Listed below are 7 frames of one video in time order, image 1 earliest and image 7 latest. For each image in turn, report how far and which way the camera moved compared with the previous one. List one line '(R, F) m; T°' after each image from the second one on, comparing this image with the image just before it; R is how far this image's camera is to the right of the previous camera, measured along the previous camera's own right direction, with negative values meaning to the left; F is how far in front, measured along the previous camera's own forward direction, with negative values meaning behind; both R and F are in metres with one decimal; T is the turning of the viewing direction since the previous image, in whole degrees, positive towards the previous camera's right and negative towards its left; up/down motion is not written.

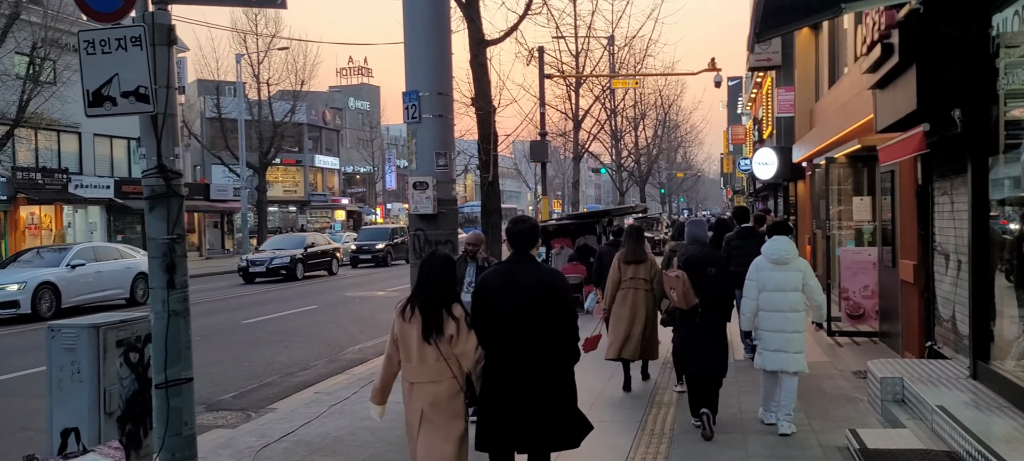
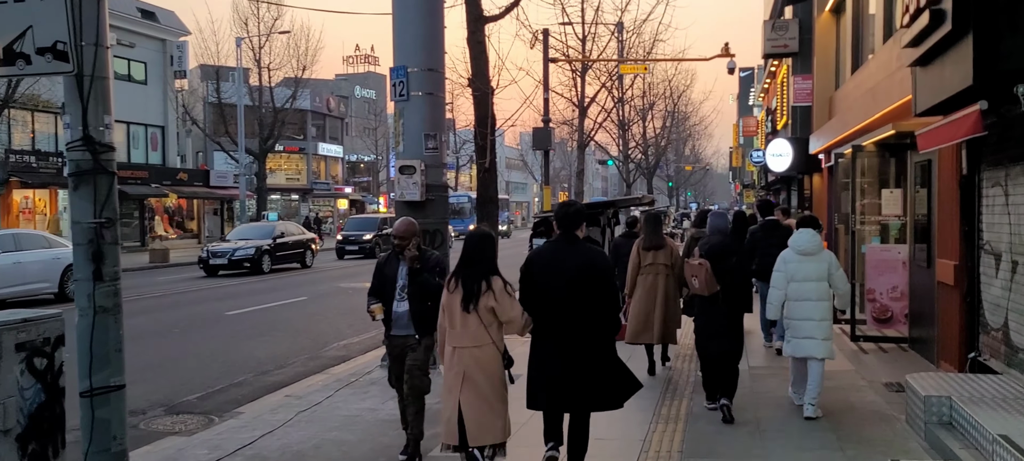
(+0.1, +0.9) m; 0°
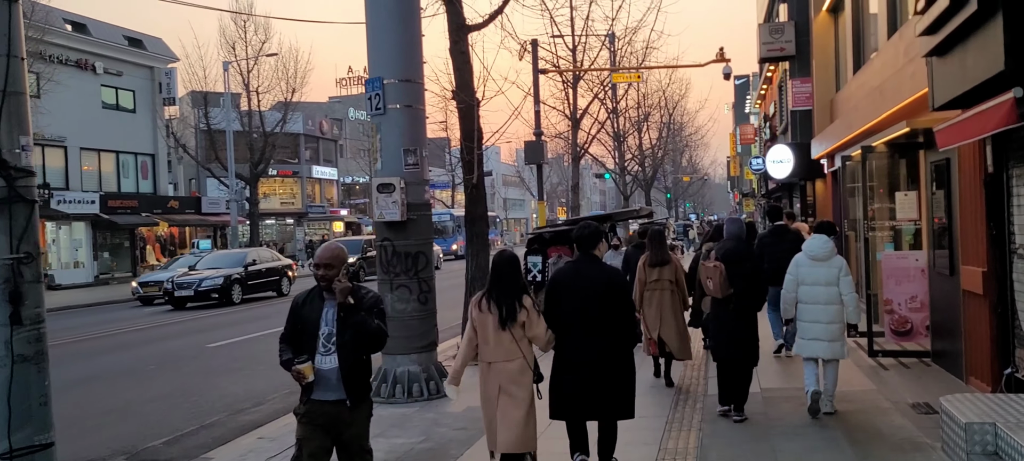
(+0.1, +0.6) m; 0°
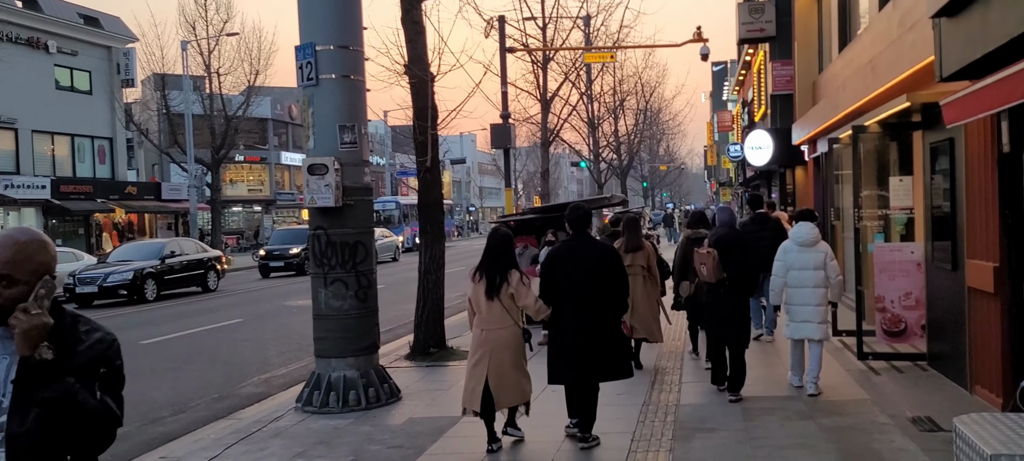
(+0.3, +1.0) m; +2°
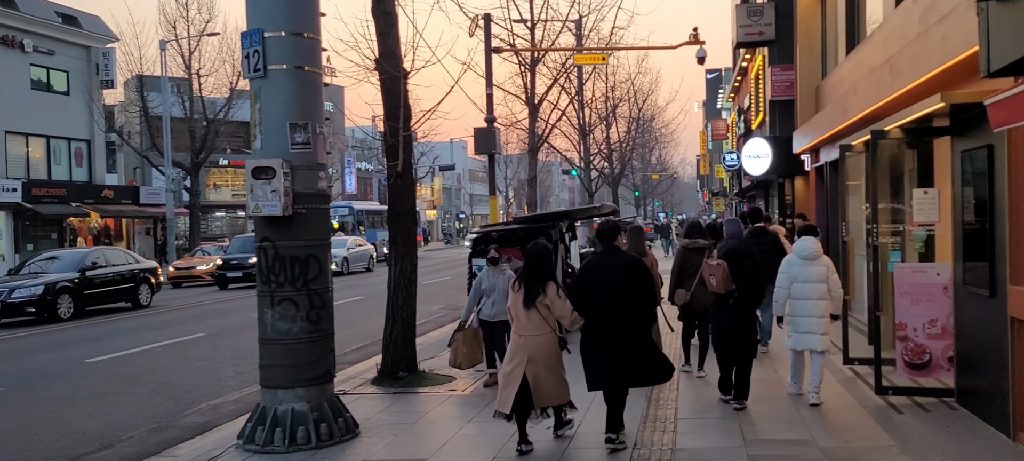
(+0.1, +0.9) m; +1°
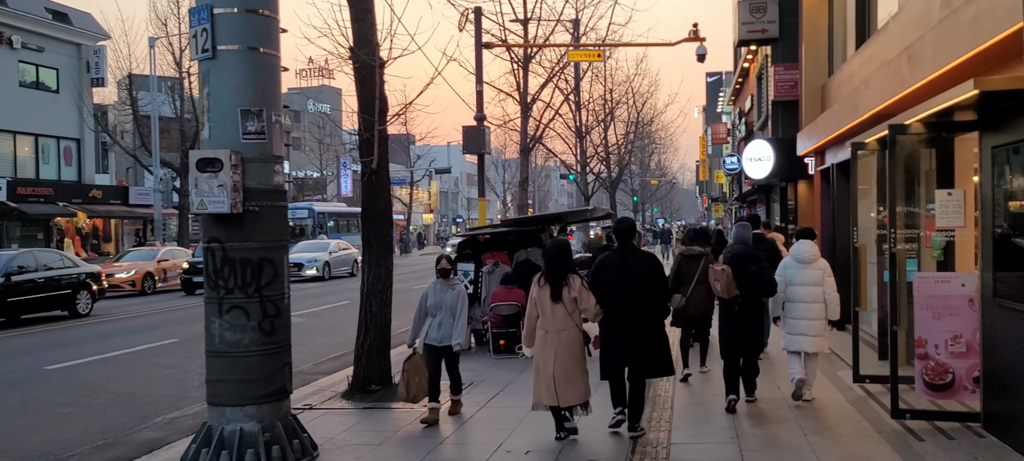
(+0.2, +0.7) m; 0°
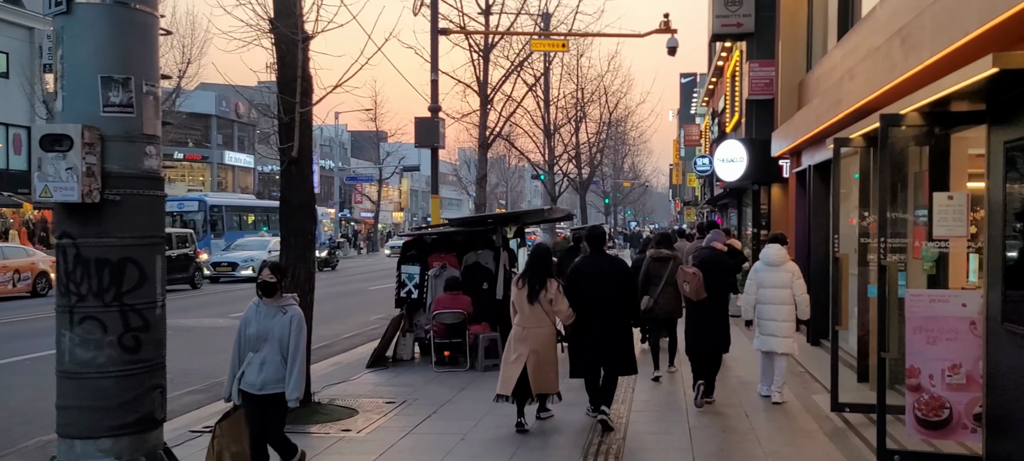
(+0.3, +1.0) m; +2°
